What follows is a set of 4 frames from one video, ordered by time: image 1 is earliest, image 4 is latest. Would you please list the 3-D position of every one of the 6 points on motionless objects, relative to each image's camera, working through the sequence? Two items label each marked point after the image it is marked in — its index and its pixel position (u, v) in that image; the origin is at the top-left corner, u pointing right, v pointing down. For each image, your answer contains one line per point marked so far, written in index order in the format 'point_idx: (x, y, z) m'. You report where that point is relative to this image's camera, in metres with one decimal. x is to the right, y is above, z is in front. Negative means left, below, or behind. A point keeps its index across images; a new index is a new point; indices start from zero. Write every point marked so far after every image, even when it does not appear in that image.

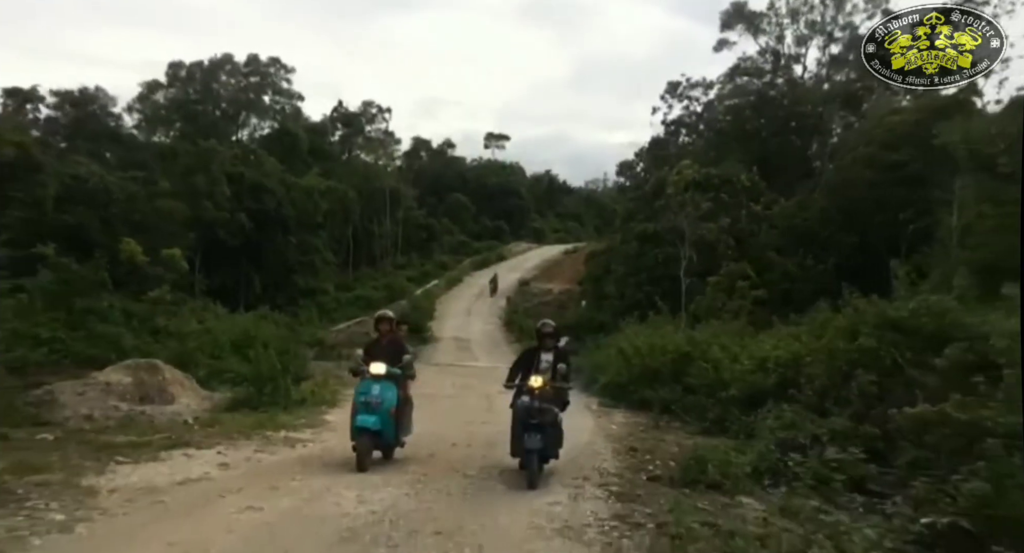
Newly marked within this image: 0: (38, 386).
0: (-8.3, -1.8, +12.7) m
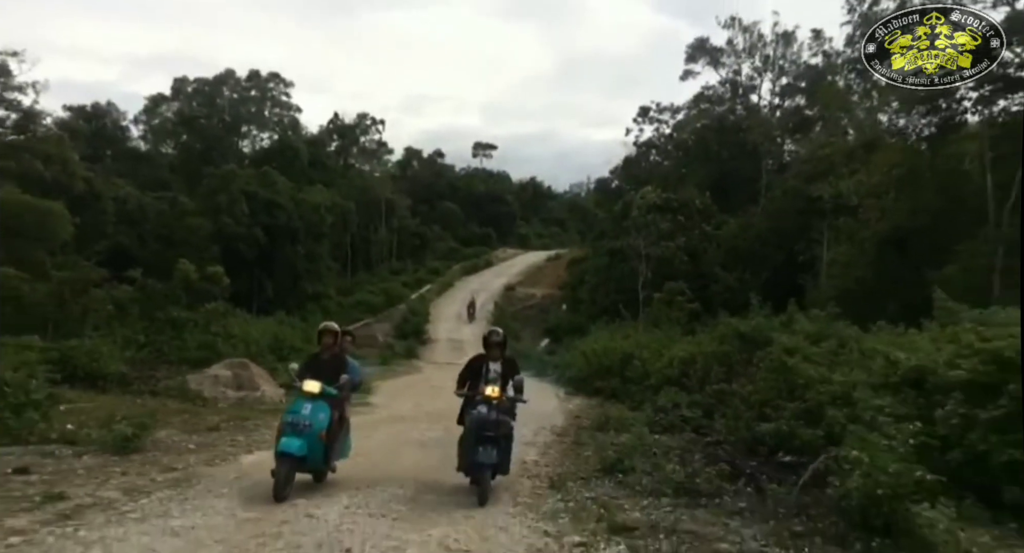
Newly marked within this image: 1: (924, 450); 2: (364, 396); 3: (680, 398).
0: (-8.5, -2.4, +17.7) m
1: (+3.0, -1.3, +5.4) m
2: (-3.5, -2.8, +17.4) m
3: (+2.9, -2.1, +12.9) m
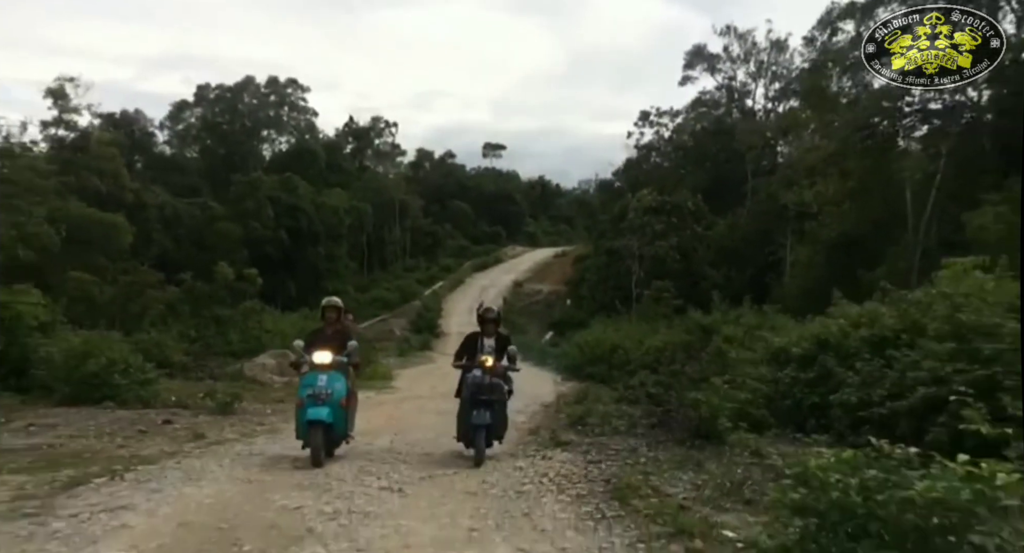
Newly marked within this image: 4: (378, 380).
0: (-8.5, -2.5, +20.7) m
1: (+2.9, -1.4, +8.3) m
2: (-3.4, -2.9, +20.3) m
3: (+2.9, -2.2, +15.8) m
4: (-3.6, -2.8, +20.0) m
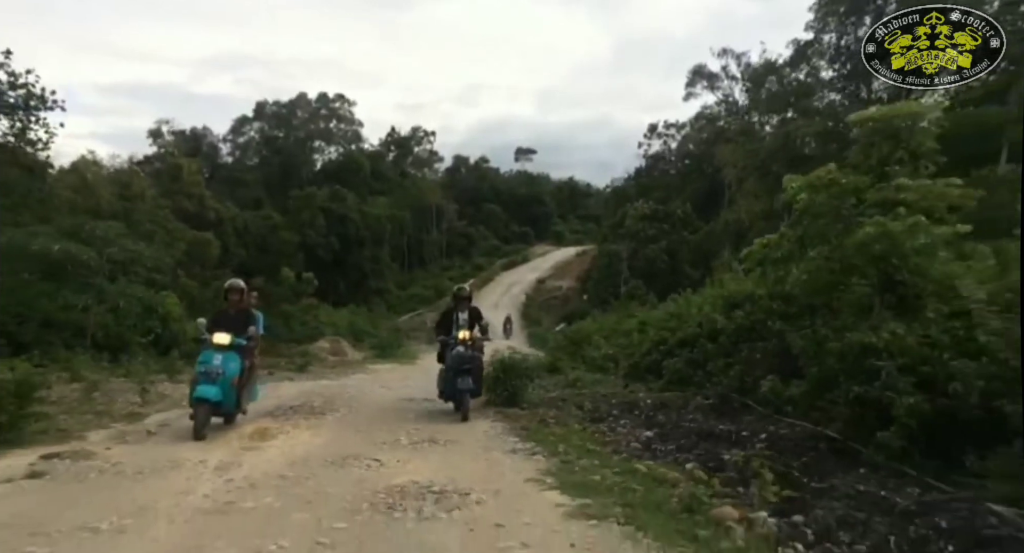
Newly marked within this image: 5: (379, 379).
0: (-8.6, -2.7, +27.5) m
1: (+1.9, -1.6, +14.4) m
2: (-3.6, -3.0, +26.8) m
3: (+2.4, -2.3, +21.9) m
4: (-3.8, -2.9, +26.5) m
5: (-3.2, -2.5, +18.0) m
